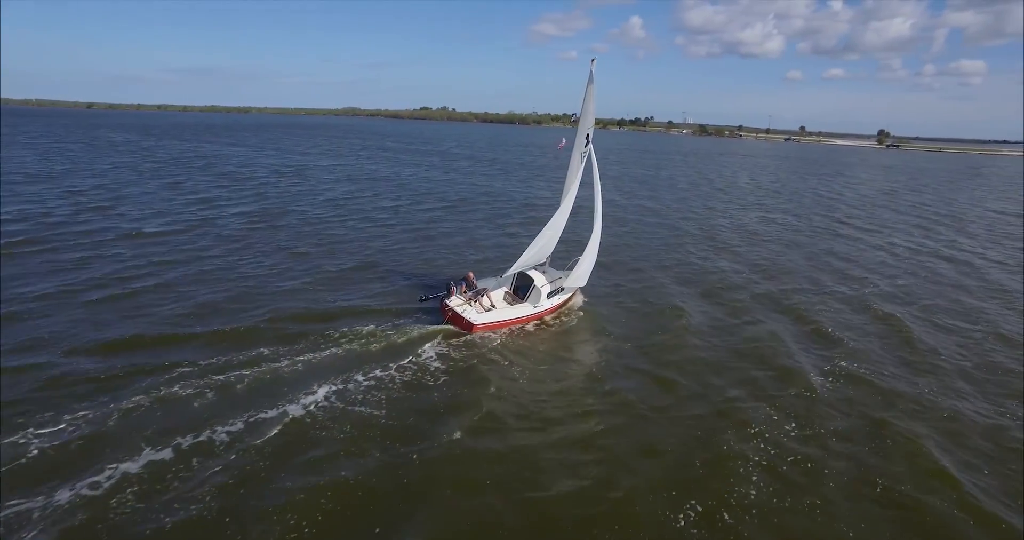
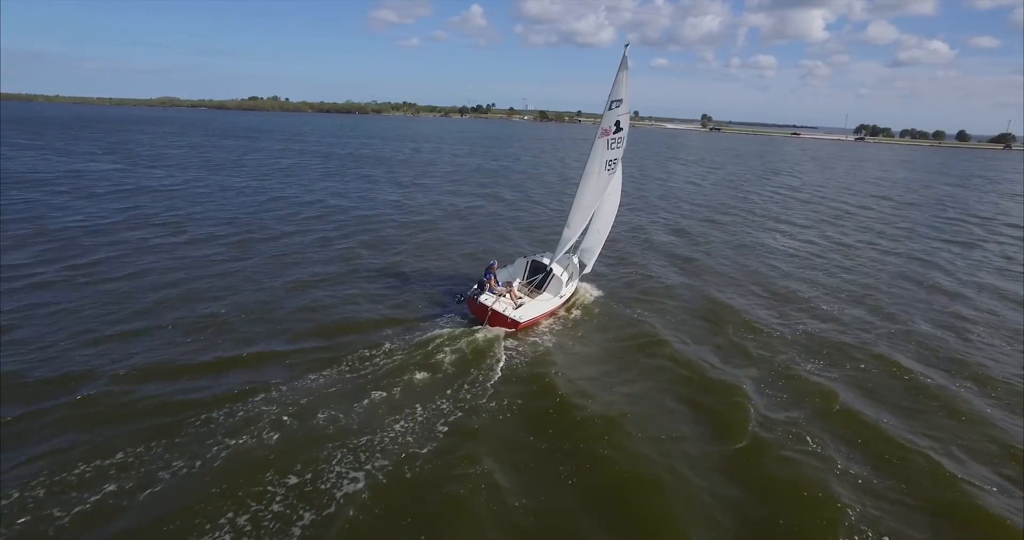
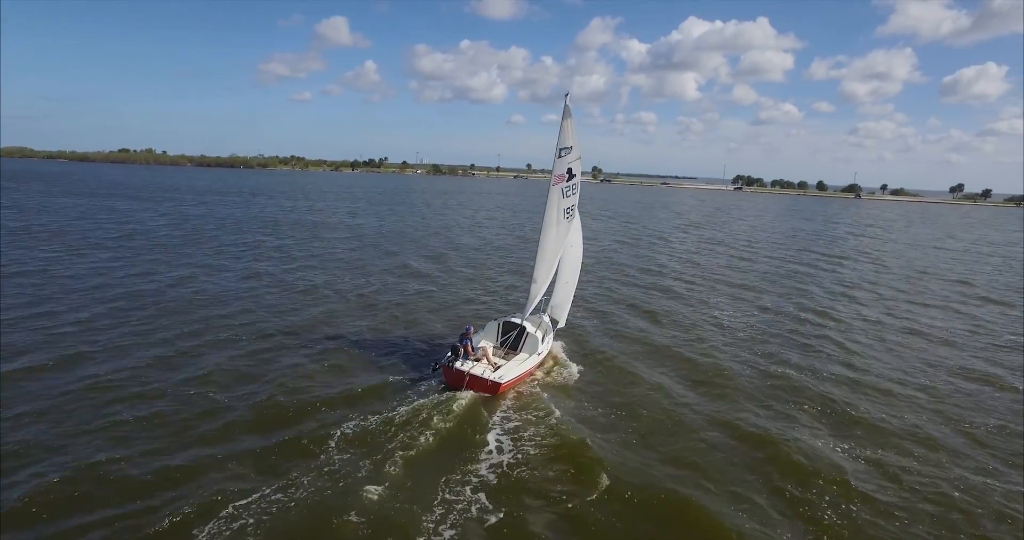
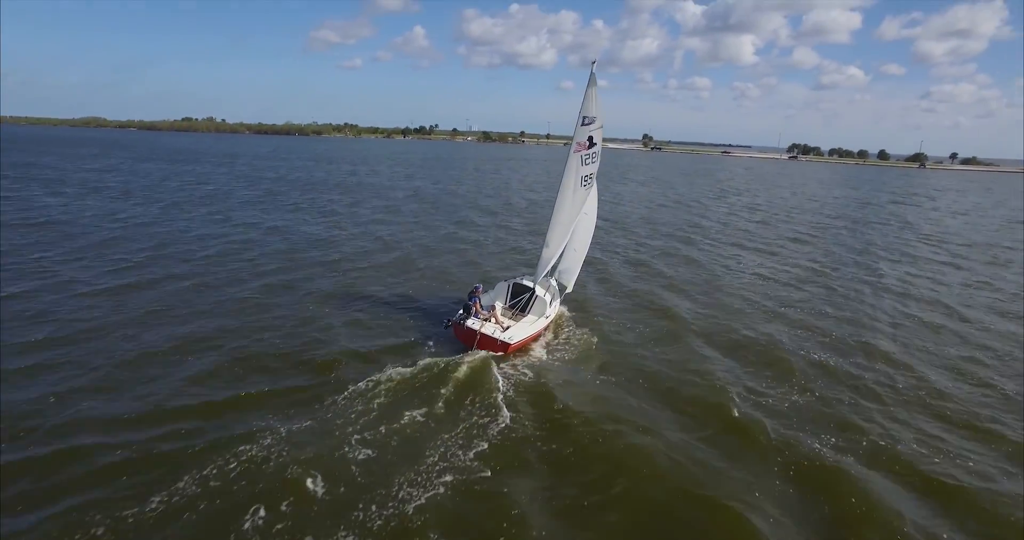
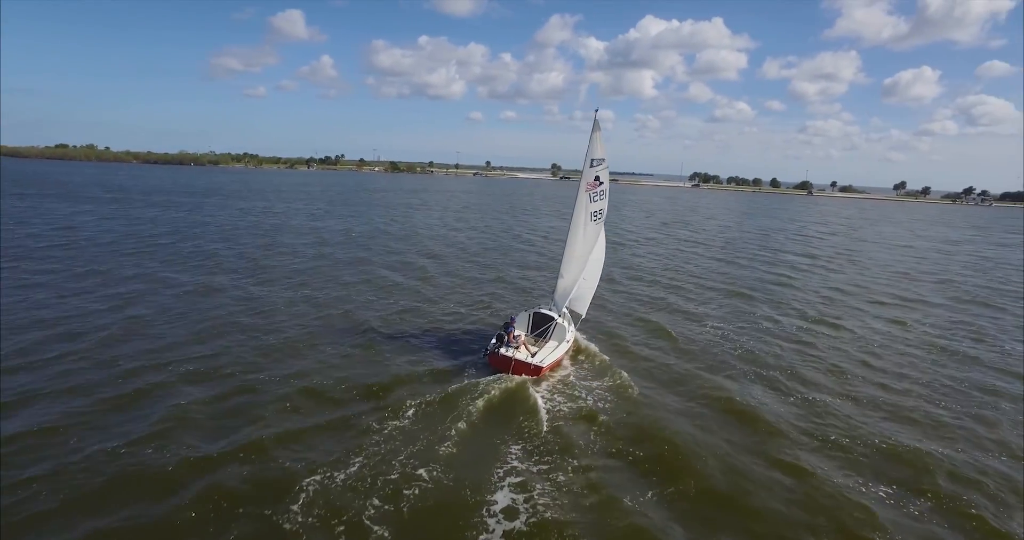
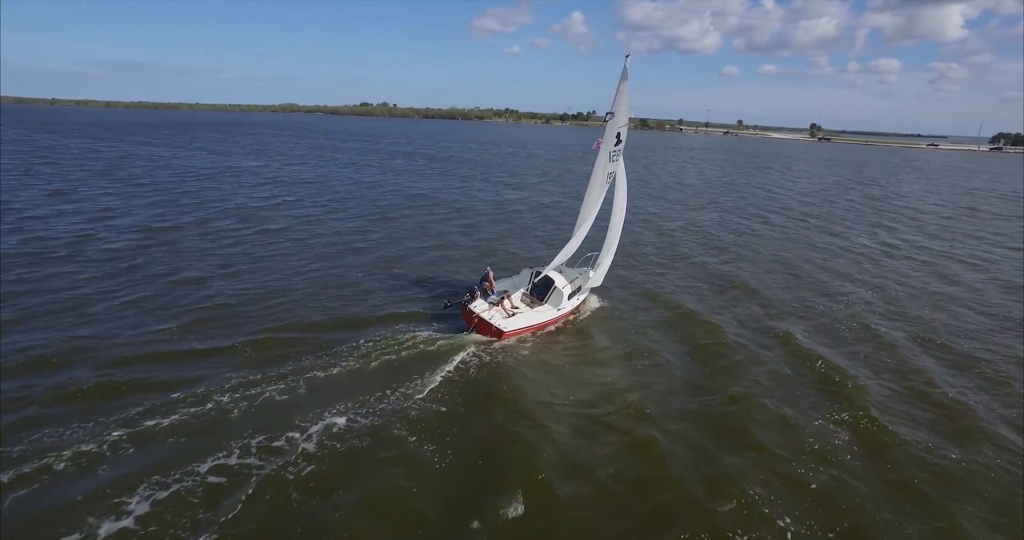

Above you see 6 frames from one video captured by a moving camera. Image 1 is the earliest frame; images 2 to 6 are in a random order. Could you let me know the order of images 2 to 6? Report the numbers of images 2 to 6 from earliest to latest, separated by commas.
6, 2, 4, 3, 5
